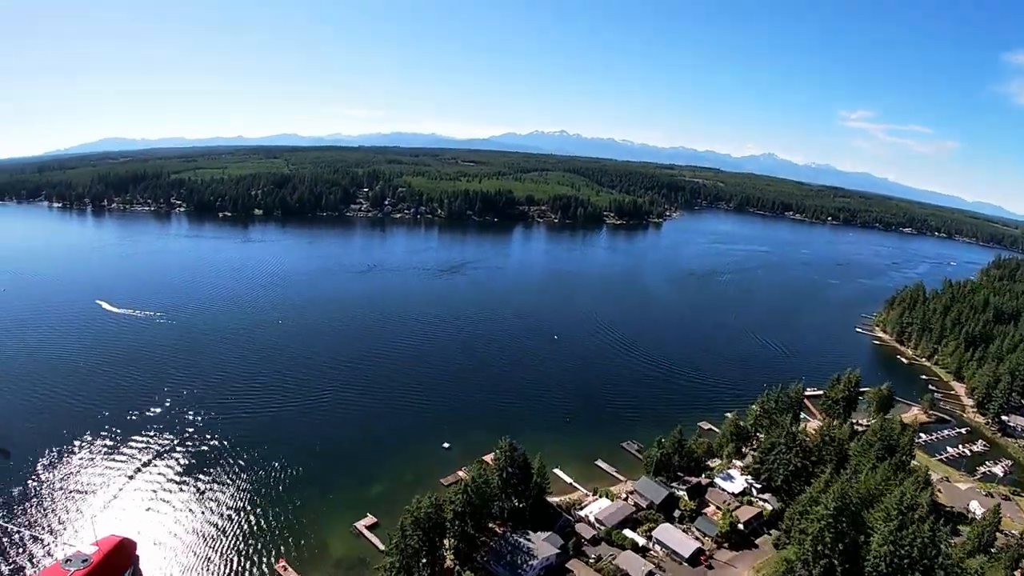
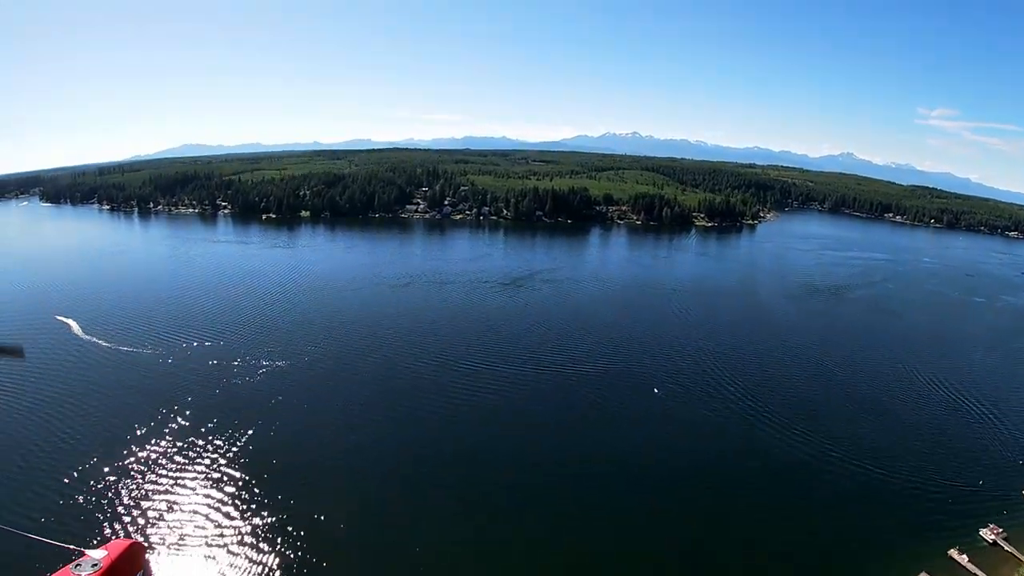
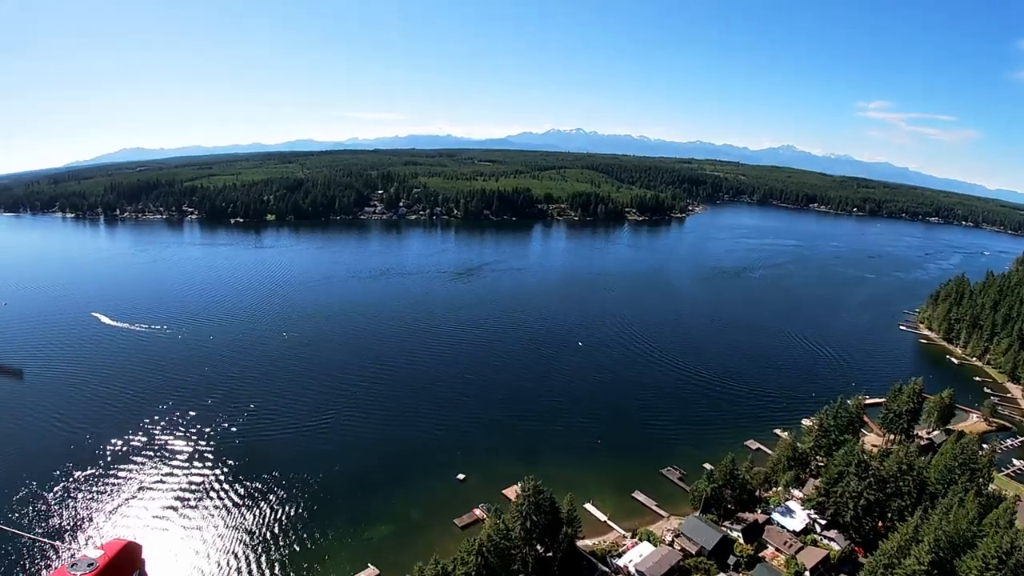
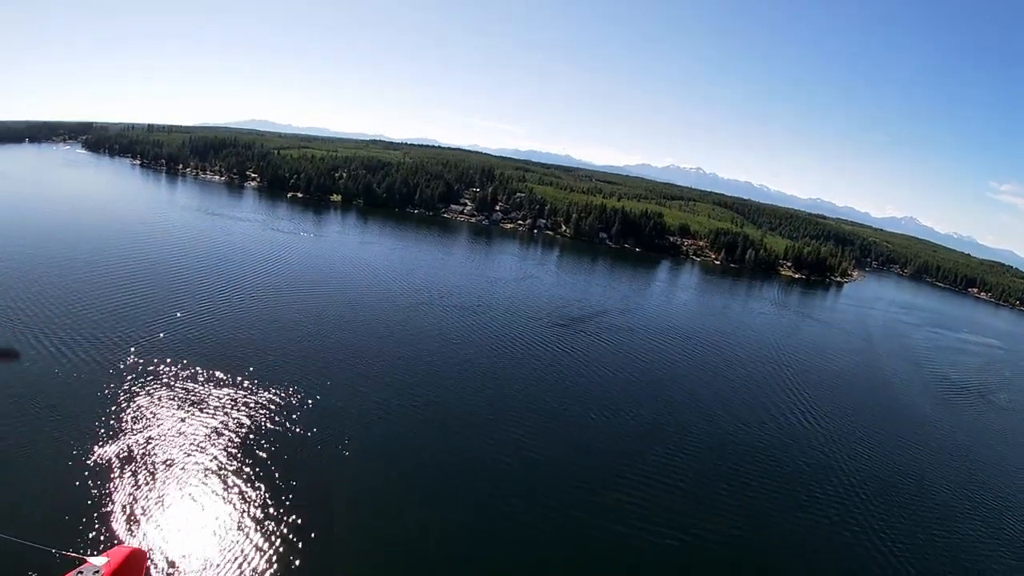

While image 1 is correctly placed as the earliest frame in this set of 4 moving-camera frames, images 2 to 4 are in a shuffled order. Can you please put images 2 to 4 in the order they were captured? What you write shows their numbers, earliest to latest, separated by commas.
3, 2, 4
